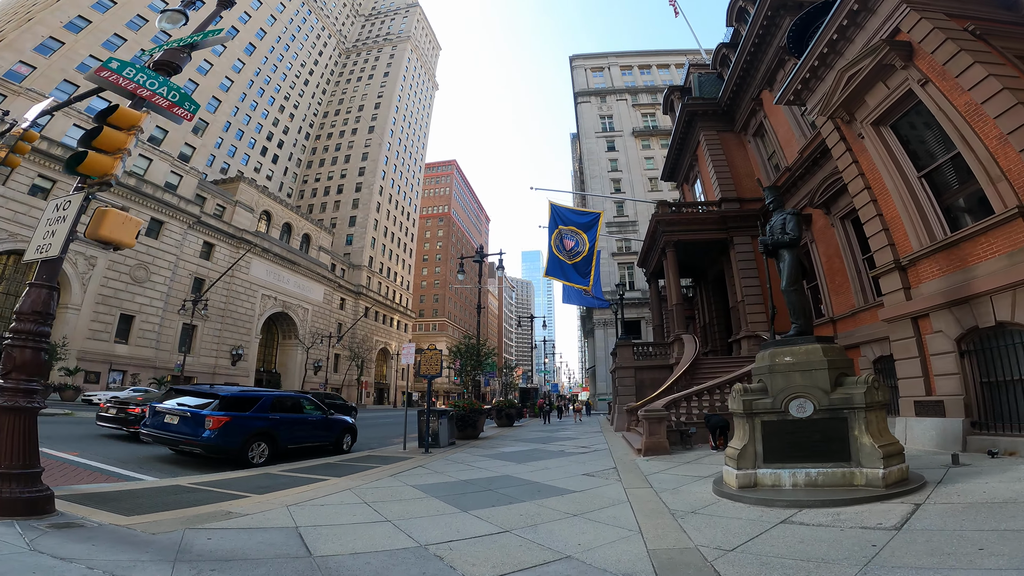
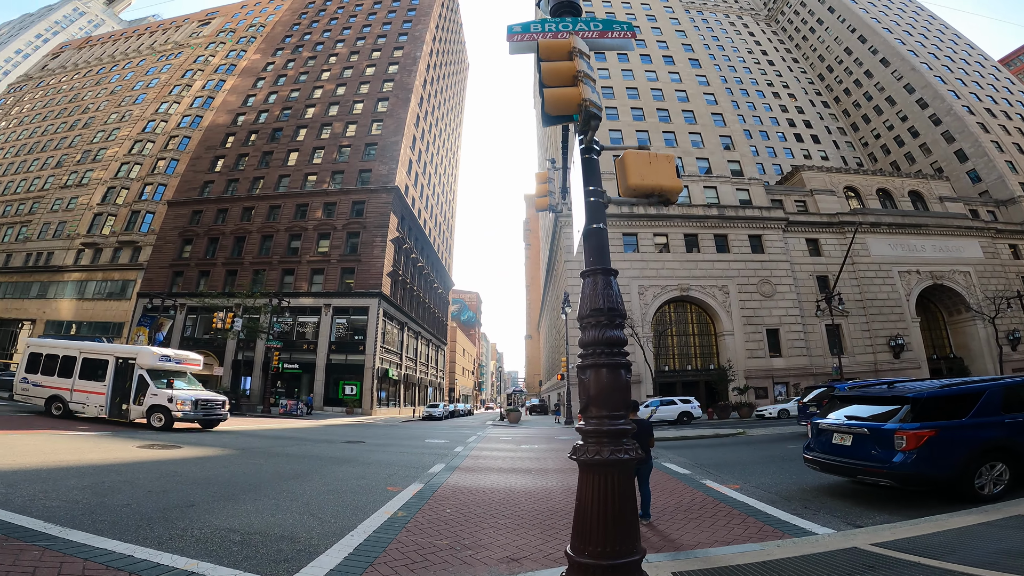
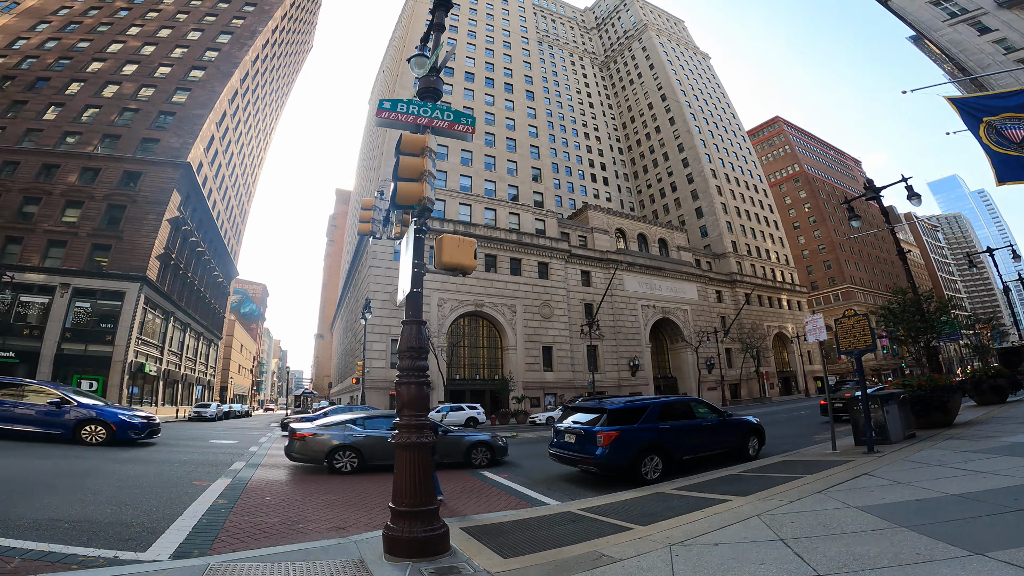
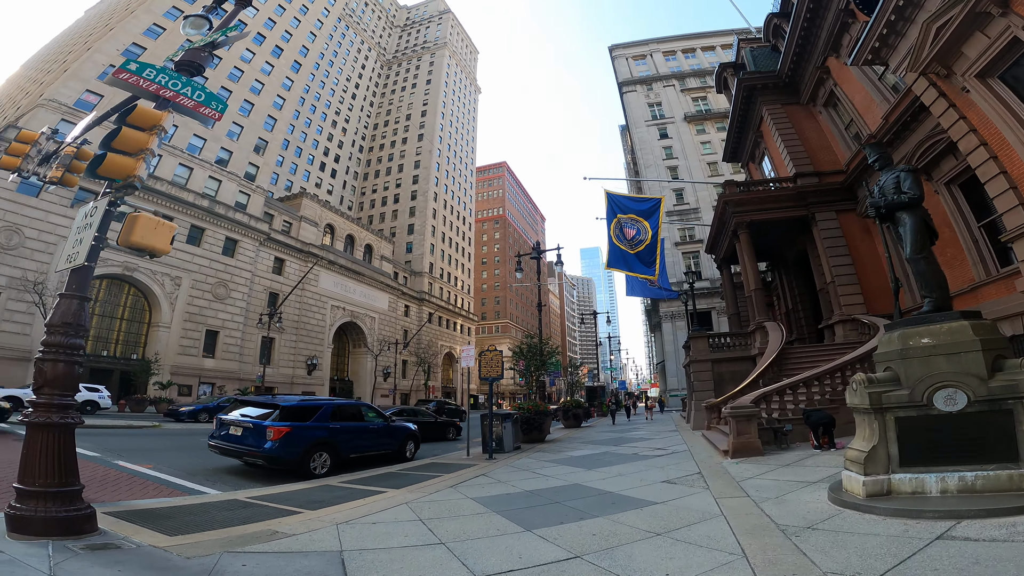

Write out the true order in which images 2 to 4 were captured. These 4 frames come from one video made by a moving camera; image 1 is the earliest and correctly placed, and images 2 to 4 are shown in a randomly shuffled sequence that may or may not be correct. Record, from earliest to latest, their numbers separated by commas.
4, 3, 2
